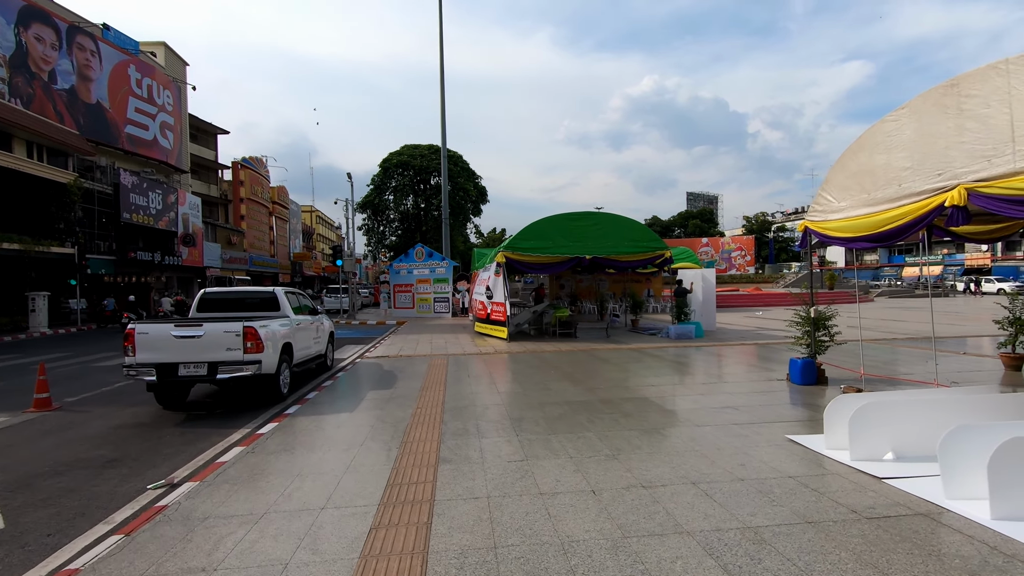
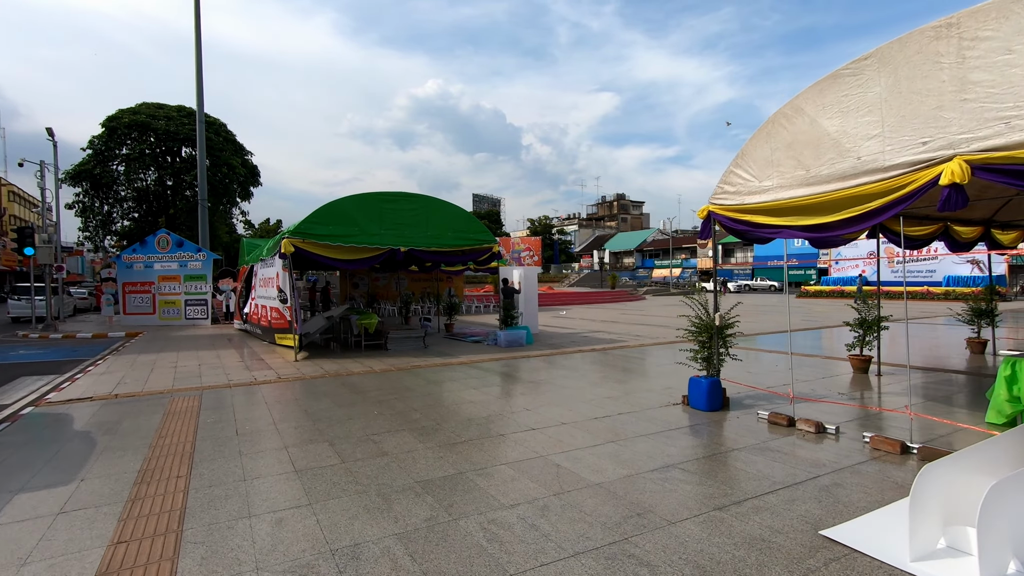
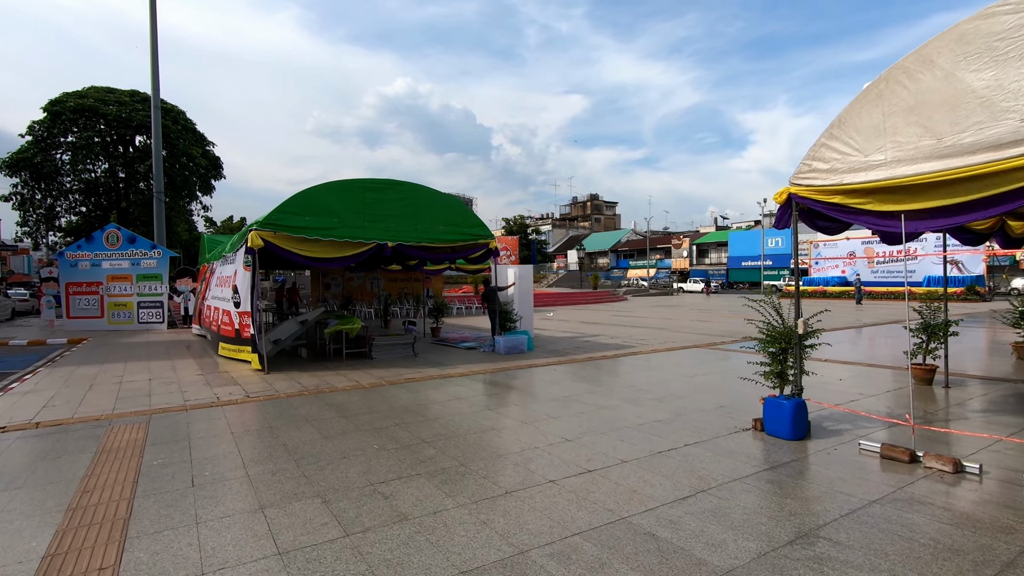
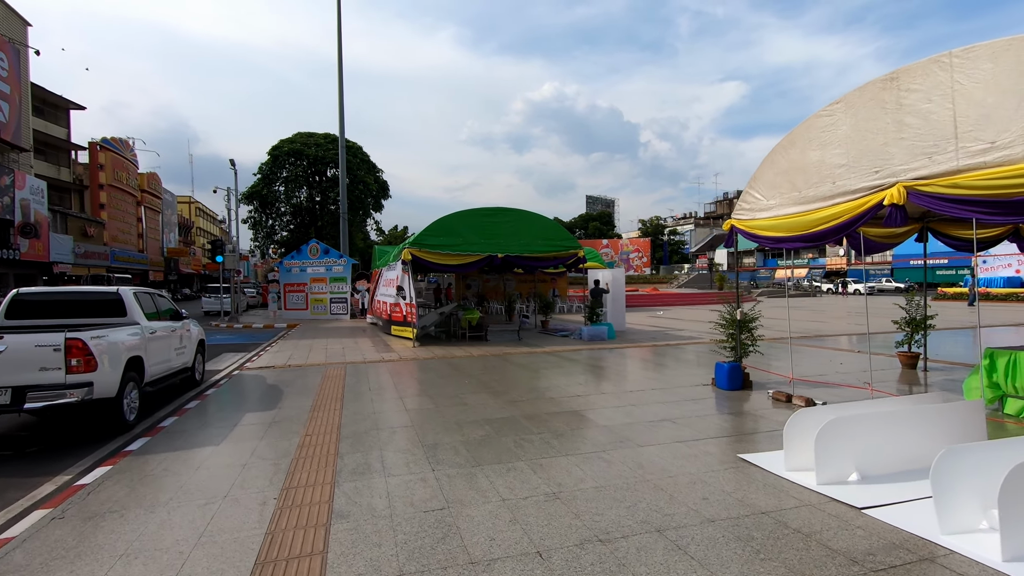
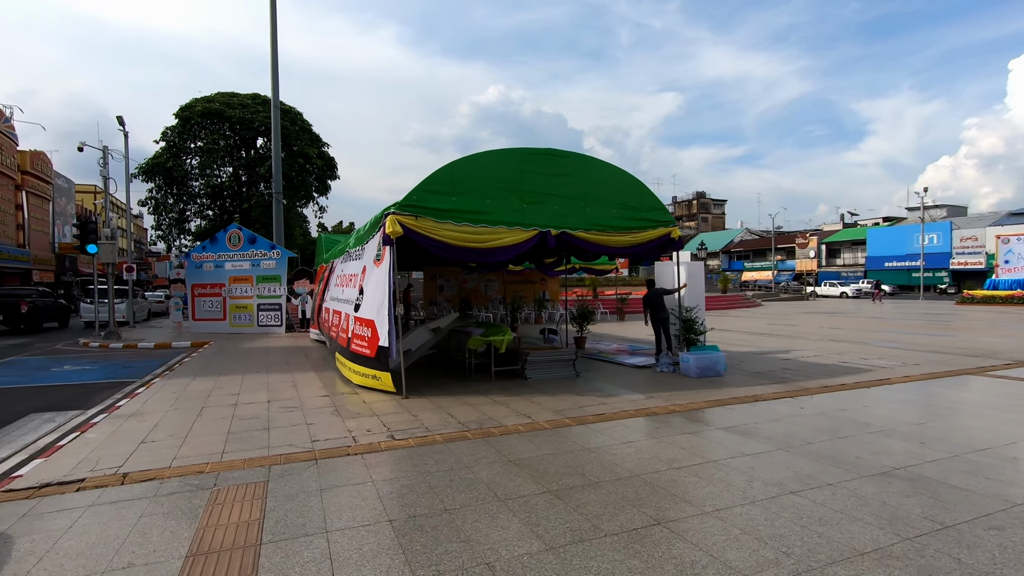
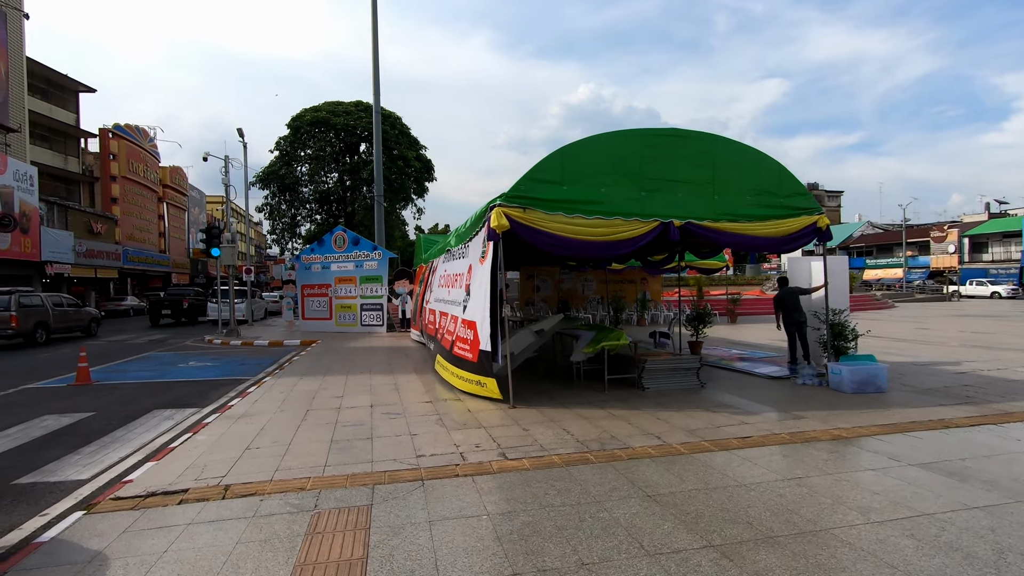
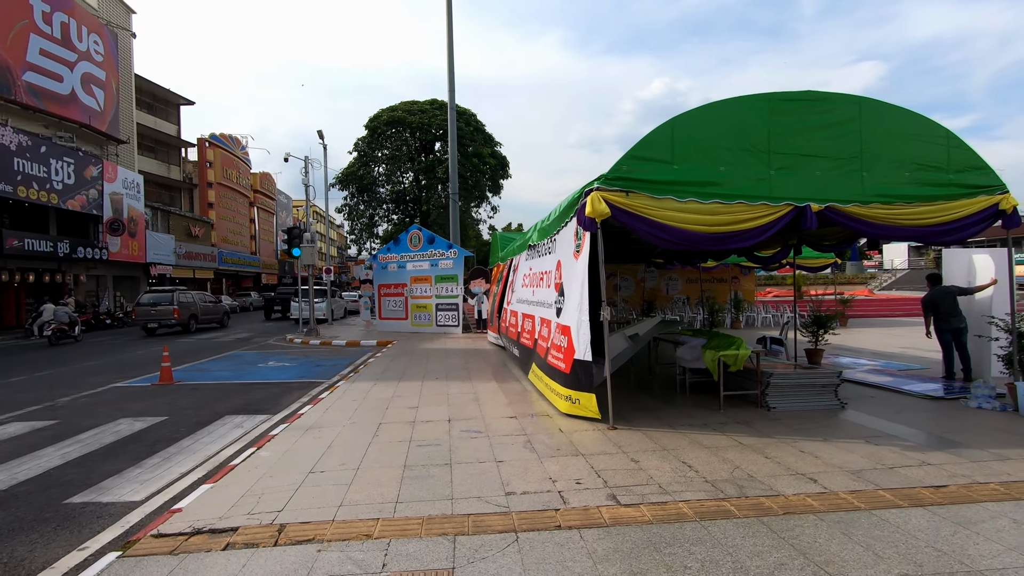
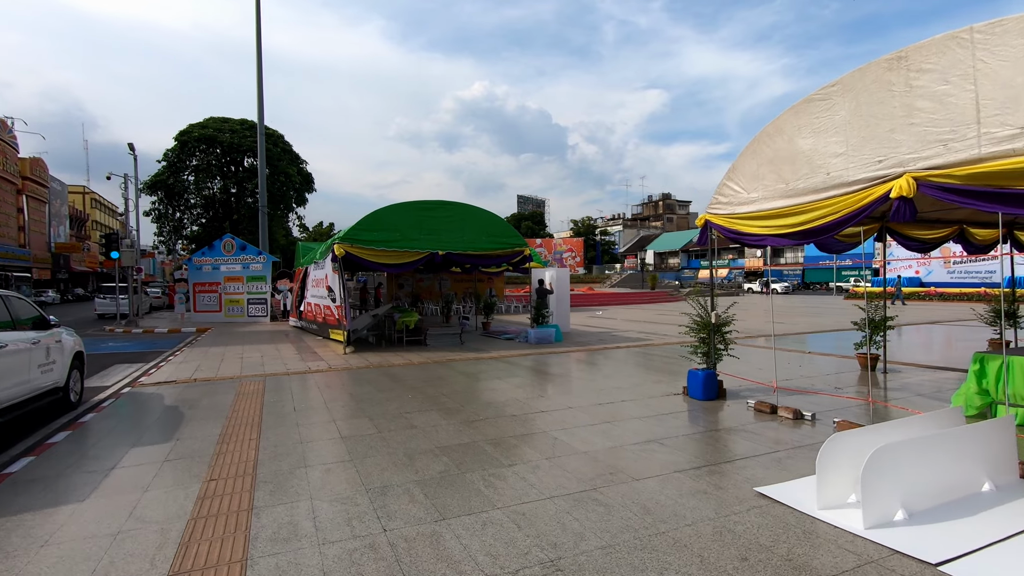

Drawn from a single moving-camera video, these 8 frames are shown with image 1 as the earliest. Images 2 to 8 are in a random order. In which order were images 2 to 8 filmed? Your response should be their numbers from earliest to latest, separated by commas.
4, 8, 2, 3, 5, 6, 7
